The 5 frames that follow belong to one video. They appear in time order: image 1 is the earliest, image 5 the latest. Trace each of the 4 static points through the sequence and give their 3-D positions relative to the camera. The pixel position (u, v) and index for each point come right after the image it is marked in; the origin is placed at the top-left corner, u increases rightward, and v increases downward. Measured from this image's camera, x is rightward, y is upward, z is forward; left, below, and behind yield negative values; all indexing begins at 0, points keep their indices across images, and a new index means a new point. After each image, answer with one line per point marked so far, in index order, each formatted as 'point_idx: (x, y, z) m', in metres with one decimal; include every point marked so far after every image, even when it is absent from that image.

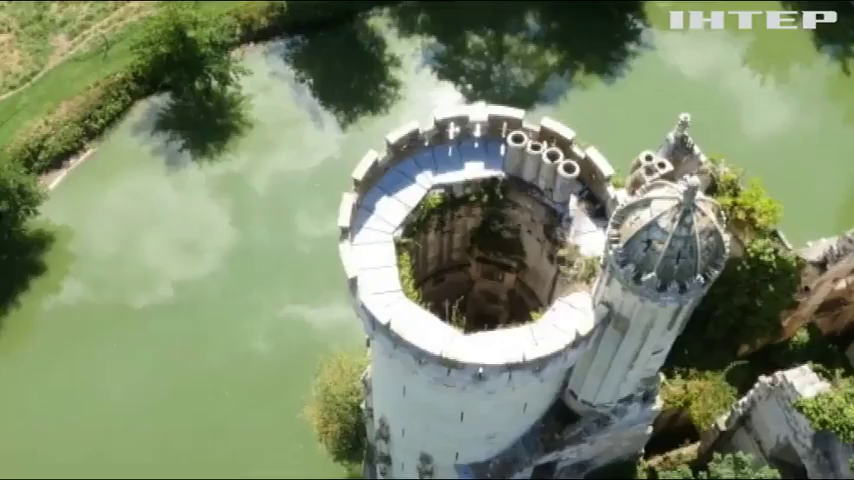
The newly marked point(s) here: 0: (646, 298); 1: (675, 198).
0: (+4.2, -1.1, +17.8) m
1: (+4.6, +0.8, +17.0) m
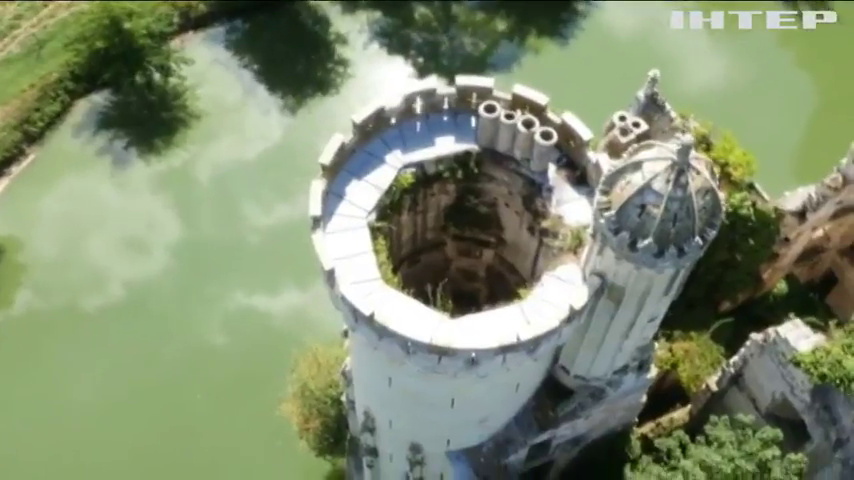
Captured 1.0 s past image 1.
0: (+3.9, -0.5, +16.9) m
1: (+4.2, +1.4, +16.1) m
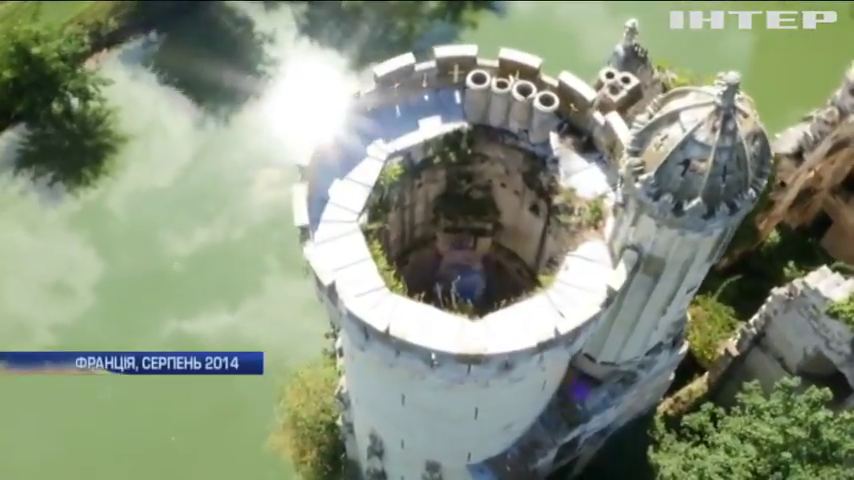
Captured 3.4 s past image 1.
0: (+4.2, +0.1, +14.8) m
1: (+4.2, +2.1, +14.0) m
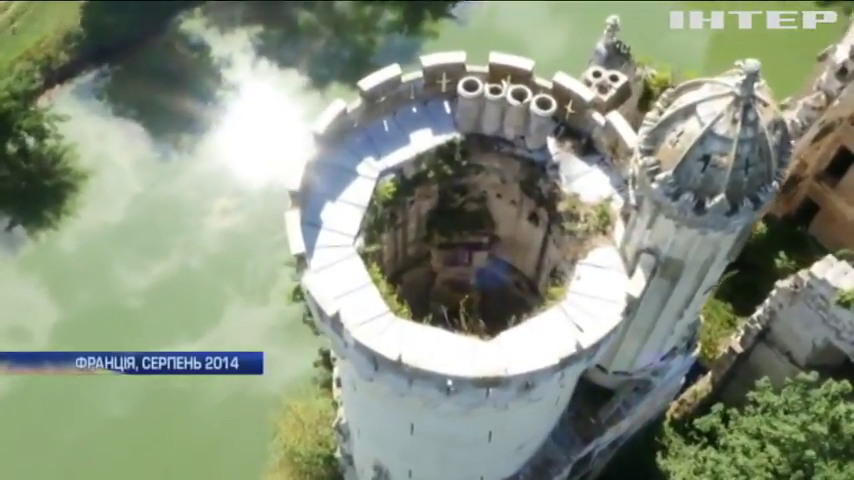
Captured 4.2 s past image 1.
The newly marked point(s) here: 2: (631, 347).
0: (+4.3, +0.2, +14.1) m
1: (+4.3, +2.1, +13.3) m
2: (+4.0, -2.1, +18.3) m
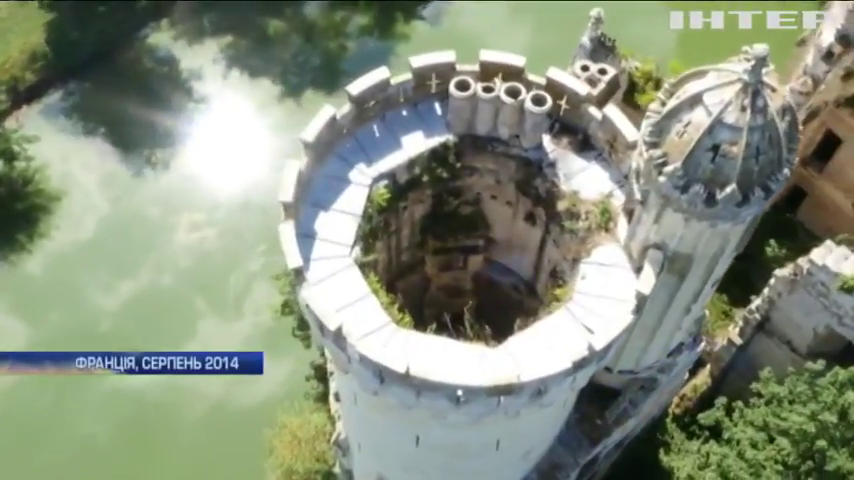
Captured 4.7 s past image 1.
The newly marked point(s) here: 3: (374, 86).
0: (+4.3, +0.3, +13.7) m
1: (+4.2, +2.2, +12.9) m
2: (+4.0, -2.0, +17.9) m
3: (-1.0, +2.7, +16.5) m
